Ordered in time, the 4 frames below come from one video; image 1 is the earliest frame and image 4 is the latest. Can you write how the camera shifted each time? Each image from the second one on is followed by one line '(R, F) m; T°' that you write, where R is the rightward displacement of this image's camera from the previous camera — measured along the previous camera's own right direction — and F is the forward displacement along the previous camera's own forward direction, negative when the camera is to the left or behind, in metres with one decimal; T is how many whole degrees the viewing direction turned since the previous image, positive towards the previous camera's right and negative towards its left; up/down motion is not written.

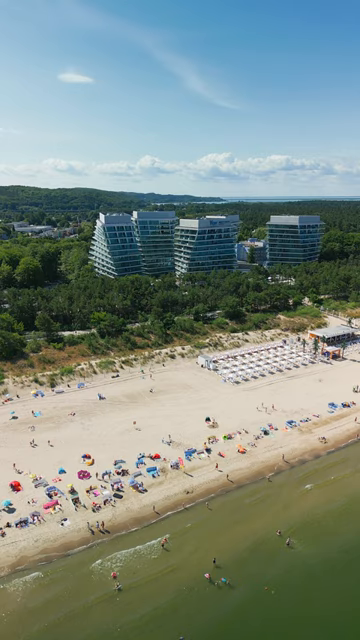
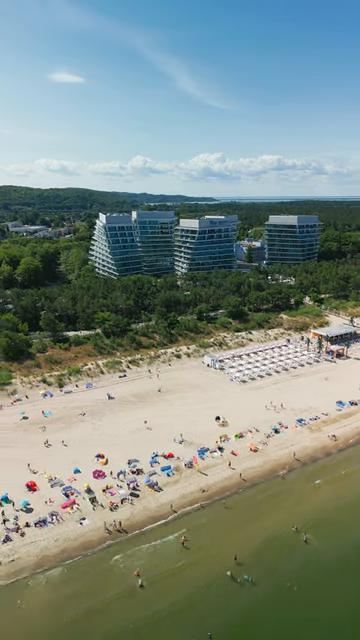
(-1.9, -0.2) m; +1°
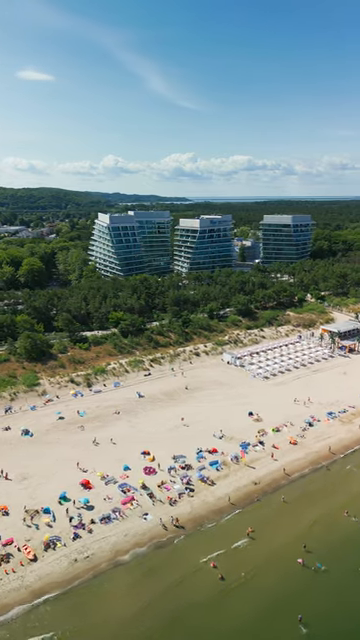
(-6.6, -0.6) m; +3°
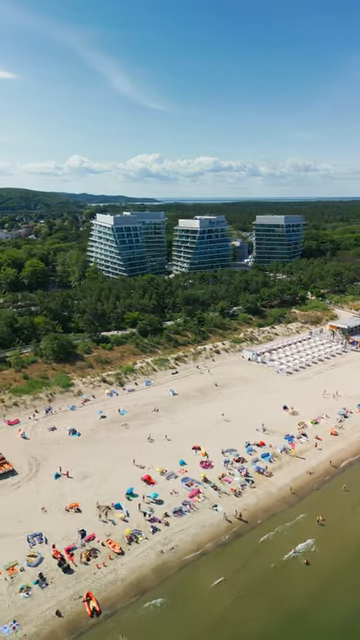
(-7.7, -0.8) m; +4°
